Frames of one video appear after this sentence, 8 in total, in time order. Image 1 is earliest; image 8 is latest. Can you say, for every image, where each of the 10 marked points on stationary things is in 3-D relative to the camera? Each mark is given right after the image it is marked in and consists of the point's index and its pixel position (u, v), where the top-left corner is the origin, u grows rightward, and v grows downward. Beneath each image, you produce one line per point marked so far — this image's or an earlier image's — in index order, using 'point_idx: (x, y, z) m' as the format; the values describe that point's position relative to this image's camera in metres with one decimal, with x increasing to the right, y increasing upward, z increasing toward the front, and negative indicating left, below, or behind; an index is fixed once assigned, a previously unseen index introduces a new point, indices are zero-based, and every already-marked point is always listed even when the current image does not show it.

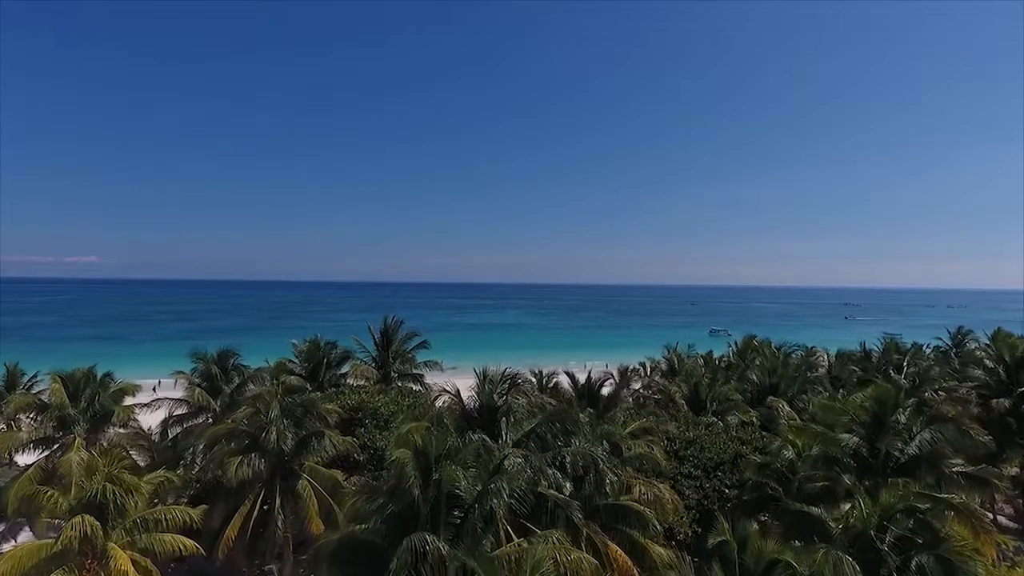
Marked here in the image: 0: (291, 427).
0: (-5.3, -3.3, +12.9) m
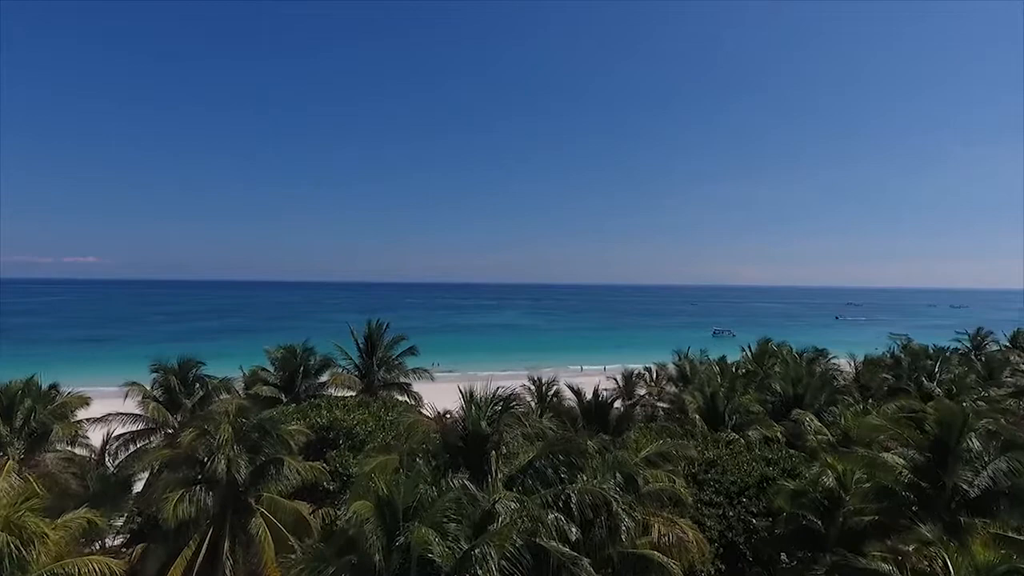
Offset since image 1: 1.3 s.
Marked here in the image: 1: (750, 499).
0: (-5.4, -3.4, +10.9) m
1: (+6.1, -5.4, +13.8) m
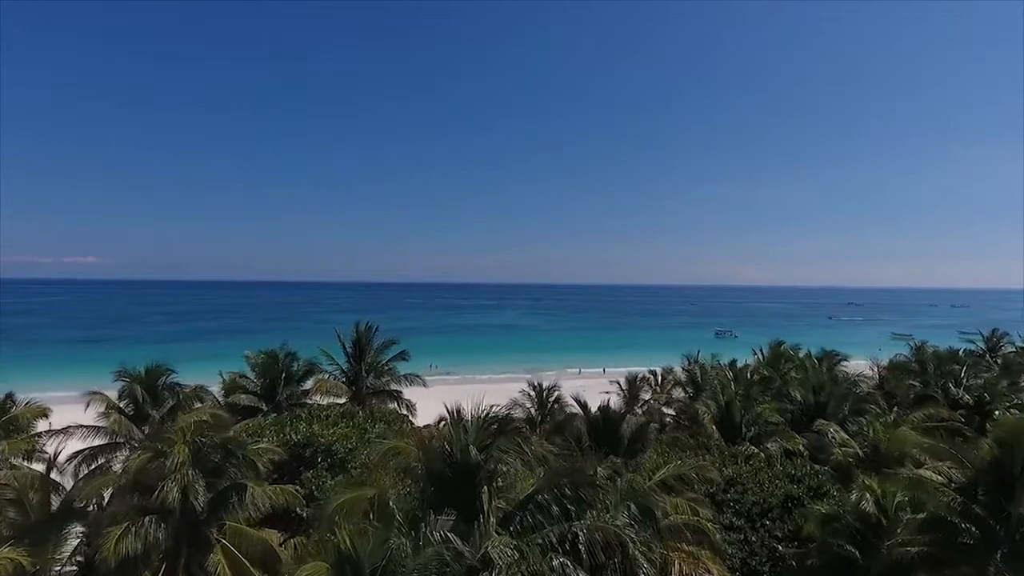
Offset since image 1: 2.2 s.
0: (-5.5, -3.4, +9.6) m
1: (+6.0, -5.4, +12.4) m
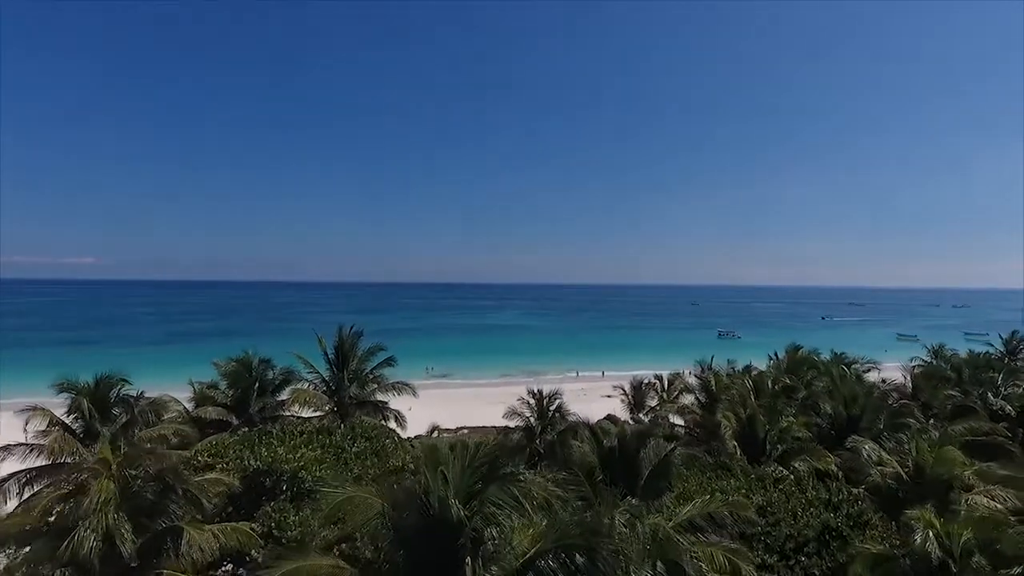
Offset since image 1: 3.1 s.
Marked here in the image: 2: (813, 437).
0: (-5.5, -3.4, +7.9) m
1: (+6.0, -5.4, +10.7) m
2: (+8.4, -4.1, +15.0) m
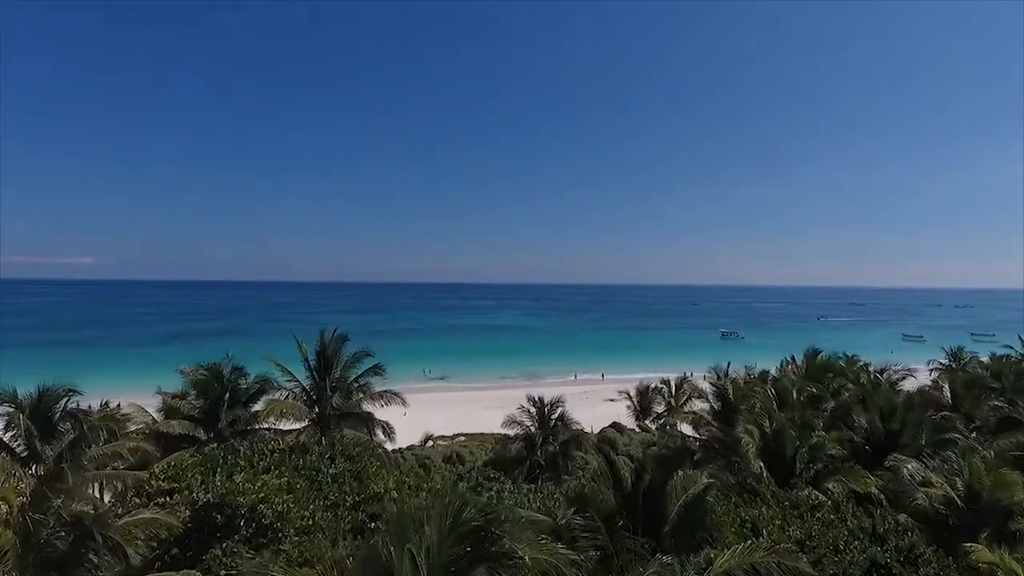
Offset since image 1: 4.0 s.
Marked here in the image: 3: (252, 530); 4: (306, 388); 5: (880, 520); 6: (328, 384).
0: (-5.6, -3.4, +6.3) m
1: (+5.9, -5.4, +9.1) m
2: (+8.3, -4.1, +13.5) m
3: (-4.2, -3.9, +8.7) m
4: (-6.0, -2.9, +15.7) m
5: (+7.5, -4.7, +11.1) m
6: (-5.3, -2.8, +15.6) m
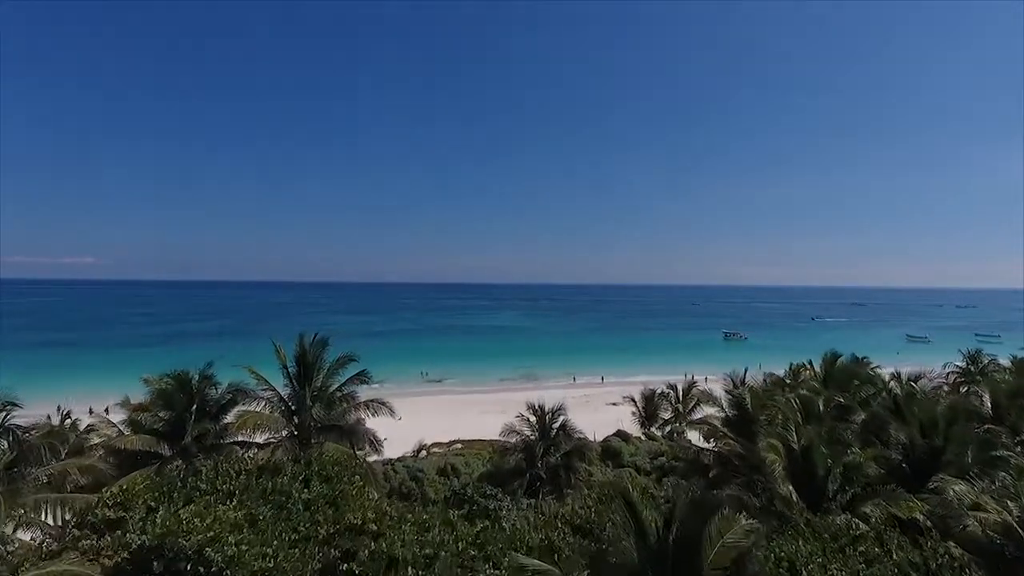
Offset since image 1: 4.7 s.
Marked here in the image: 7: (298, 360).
0: (-5.6, -3.4, +4.9) m
1: (+5.9, -5.4, +7.7) m
2: (+8.3, -4.1, +12.1) m
3: (-4.2, -3.8, +7.3) m
4: (-6.0, -2.9, +14.3) m
5: (+7.5, -4.7, +9.7) m
6: (-5.4, -2.8, +14.2) m
7: (-5.7, -1.9, +14.5) m
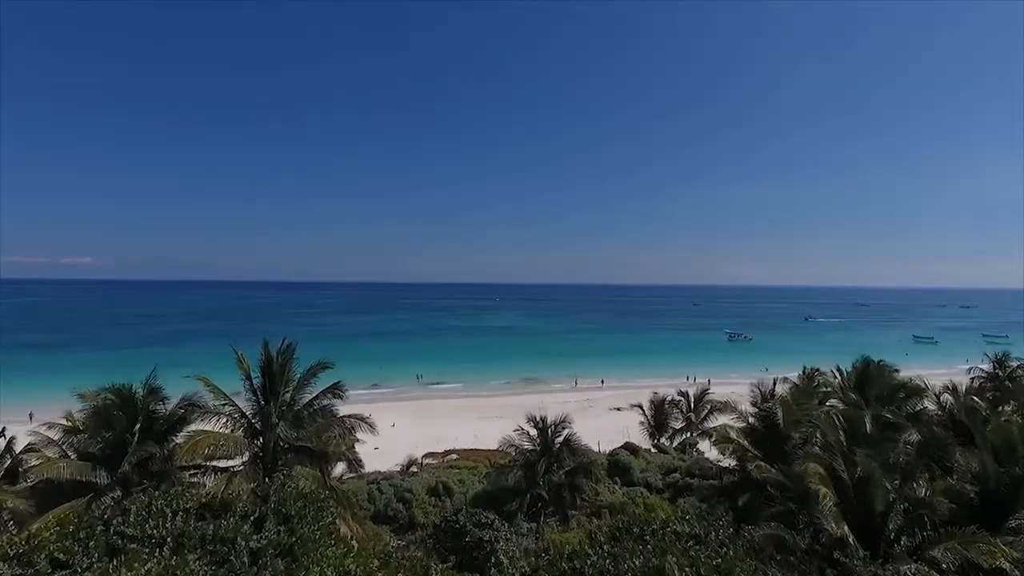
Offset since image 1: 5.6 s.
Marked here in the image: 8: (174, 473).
0: (-5.7, -3.4, +2.9) m
1: (+5.8, -5.4, +5.8) m
2: (+8.2, -4.1, +10.1) m
3: (-4.2, -3.8, +5.3) m
4: (-6.0, -2.9, +12.3) m
5: (+7.4, -4.7, +7.8) m
6: (-5.4, -2.7, +12.3) m
7: (-5.8, -1.9, +12.6) m
8: (-7.0, -3.8, +11.3) m
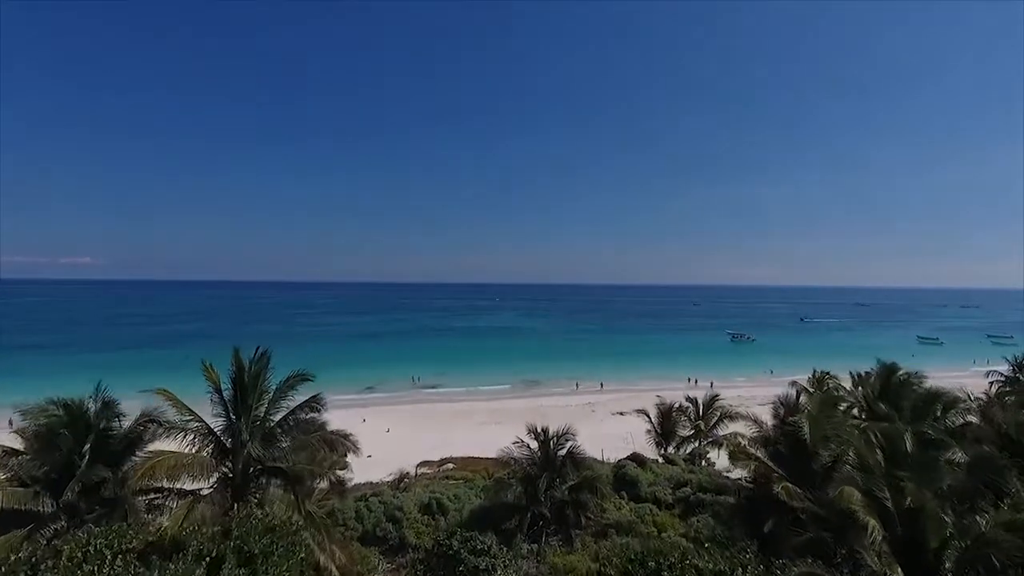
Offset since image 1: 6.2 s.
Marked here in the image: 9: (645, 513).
0: (-5.7, -3.4, +1.6) m
1: (+5.8, -5.4, +4.5) m
2: (+8.2, -4.2, +8.8) m
3: (-4.3, -3.9, +4.0) m
4: (-6.1, -2.9, +11.0) m
5: (+7.4, -4.8, +6.5) m
6: (-5.4, -2.8, +11.0) m
7: (-5.8, -2.0, +11.3) m
8: (-7.1, -3.9, +10.0) m
9: (+4.1, -6.9, +16.6) m
